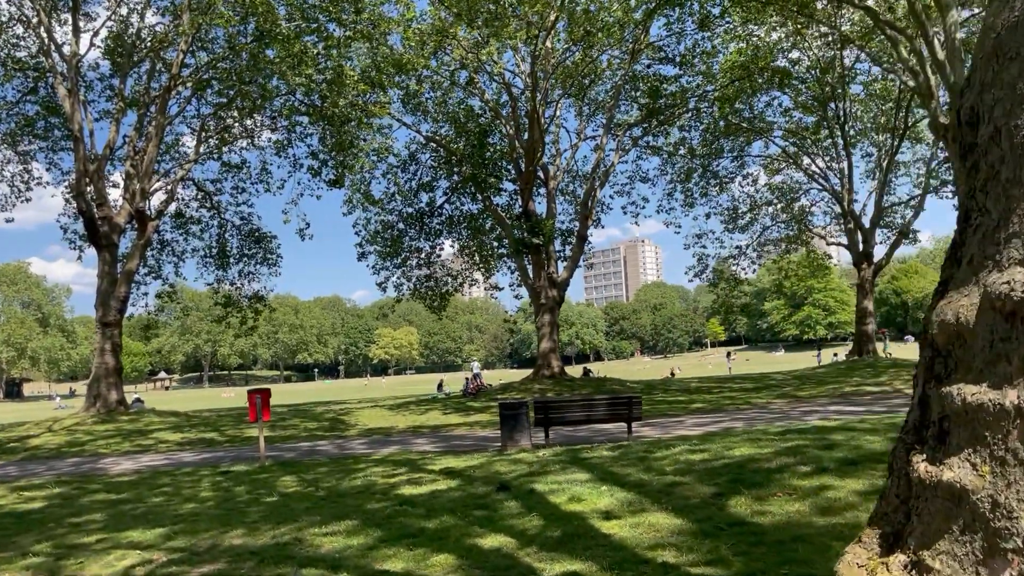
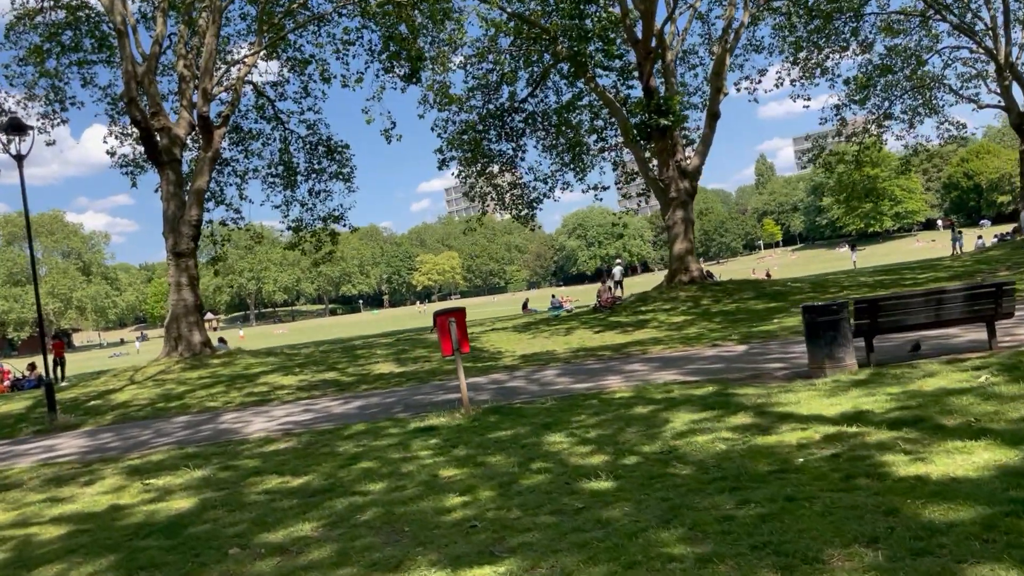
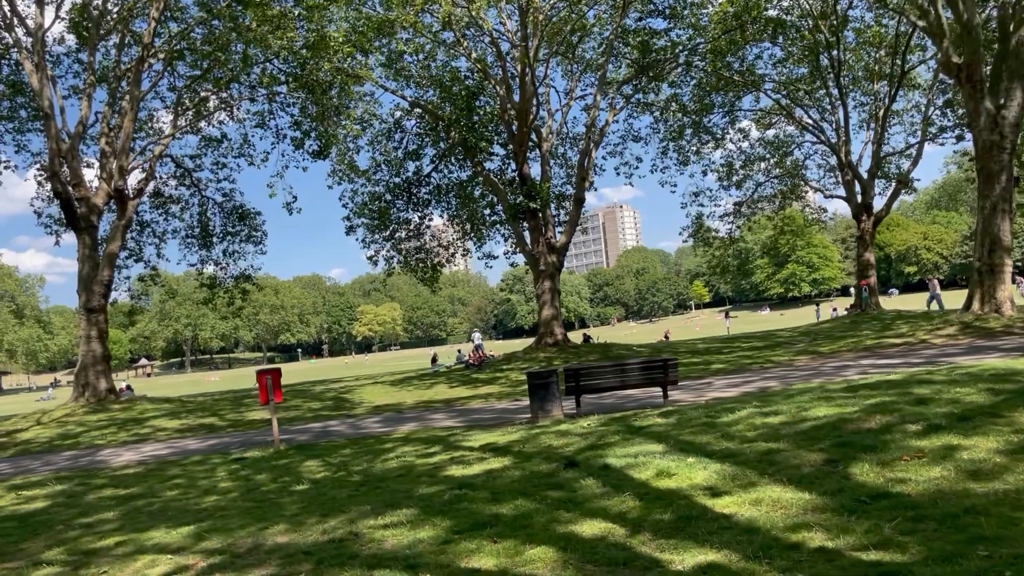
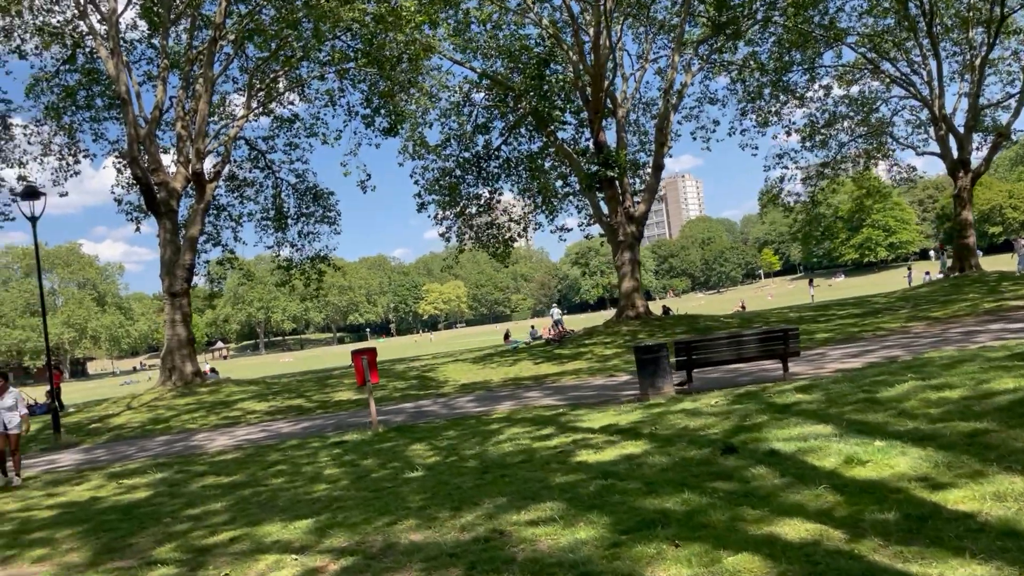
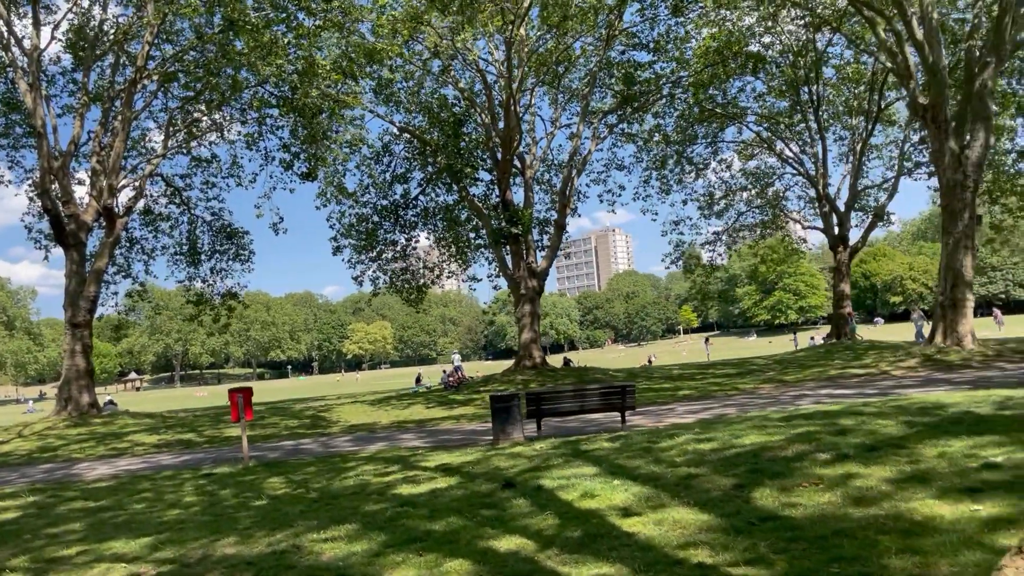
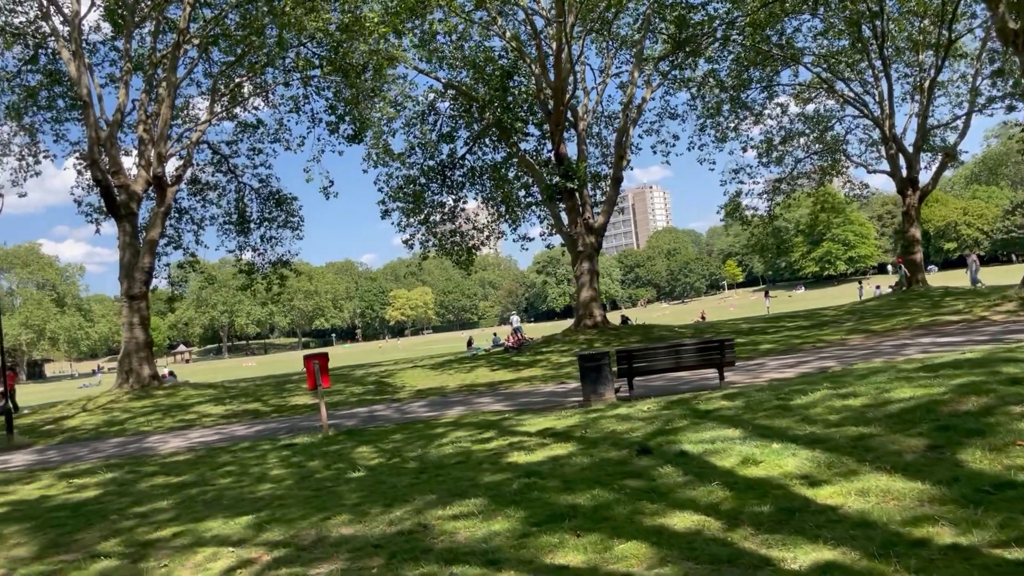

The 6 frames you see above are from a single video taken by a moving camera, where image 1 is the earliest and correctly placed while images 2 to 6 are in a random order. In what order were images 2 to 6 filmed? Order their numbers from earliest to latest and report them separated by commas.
5, 3, 6, 4, 2
